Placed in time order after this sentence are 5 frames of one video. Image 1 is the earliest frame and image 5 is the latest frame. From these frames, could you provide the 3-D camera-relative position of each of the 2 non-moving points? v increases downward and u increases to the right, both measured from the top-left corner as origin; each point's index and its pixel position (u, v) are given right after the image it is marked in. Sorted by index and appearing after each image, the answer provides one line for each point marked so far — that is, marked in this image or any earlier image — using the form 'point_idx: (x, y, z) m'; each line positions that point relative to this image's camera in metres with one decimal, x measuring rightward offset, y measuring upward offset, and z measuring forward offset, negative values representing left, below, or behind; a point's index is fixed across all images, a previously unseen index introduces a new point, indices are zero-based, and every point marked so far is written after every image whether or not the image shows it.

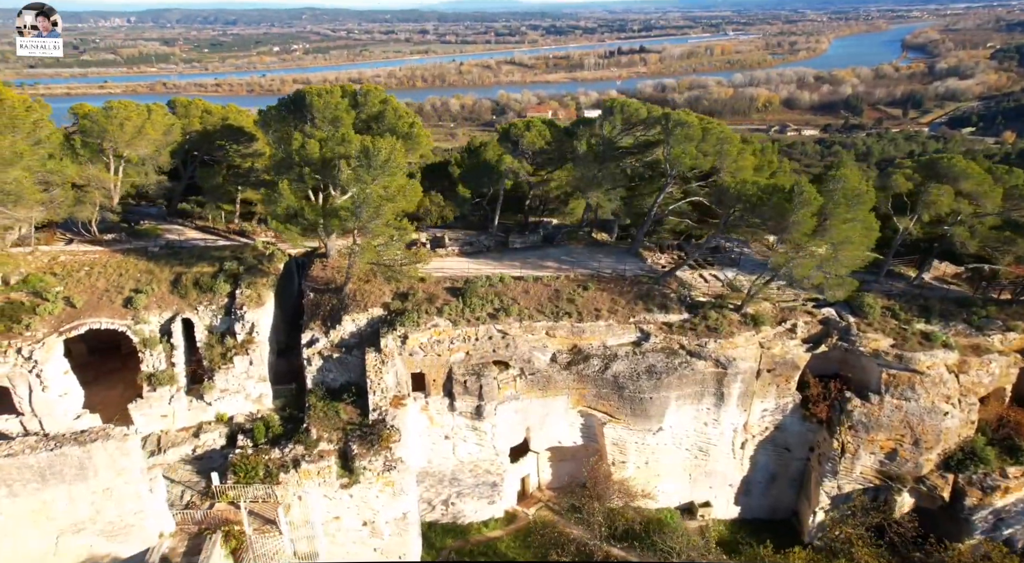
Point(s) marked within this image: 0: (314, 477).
0: (-6.5, -6.4, +18.1) m
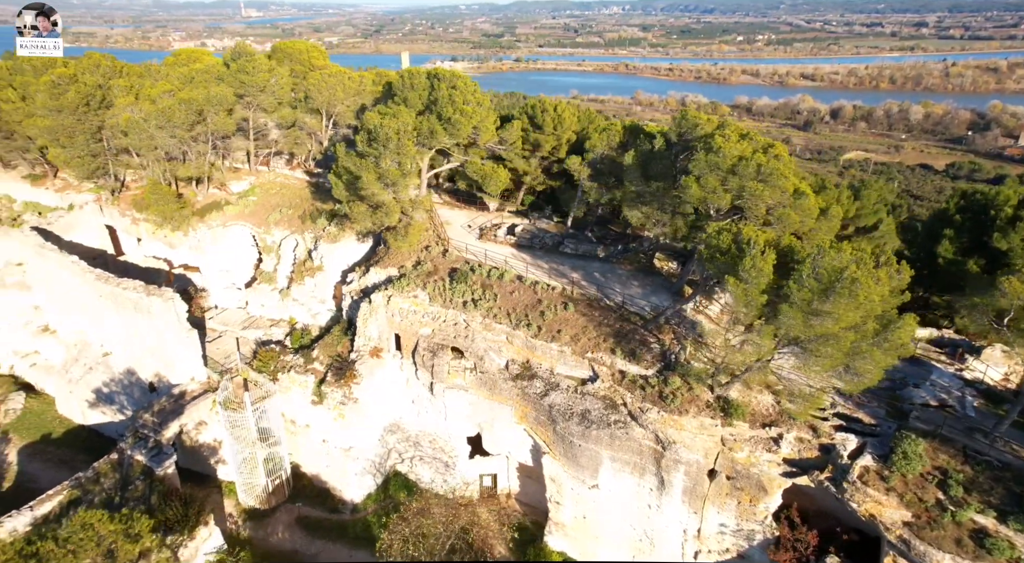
0: (-8.7, -4.1, +22.2) m
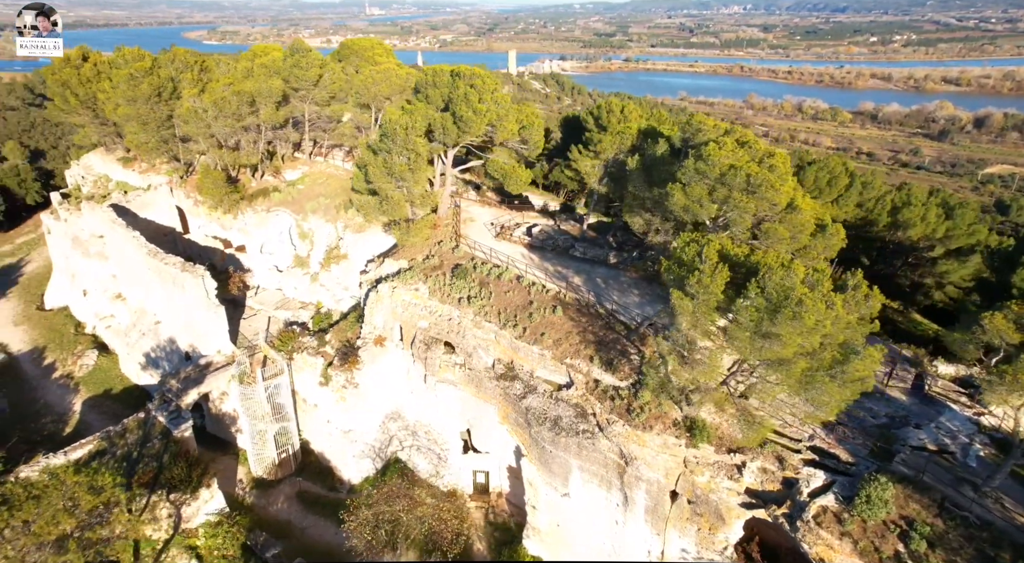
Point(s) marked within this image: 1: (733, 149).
0: (-8.8, -3.5, +23.4) m
1: (+6.2, +3.8, +15.6) m
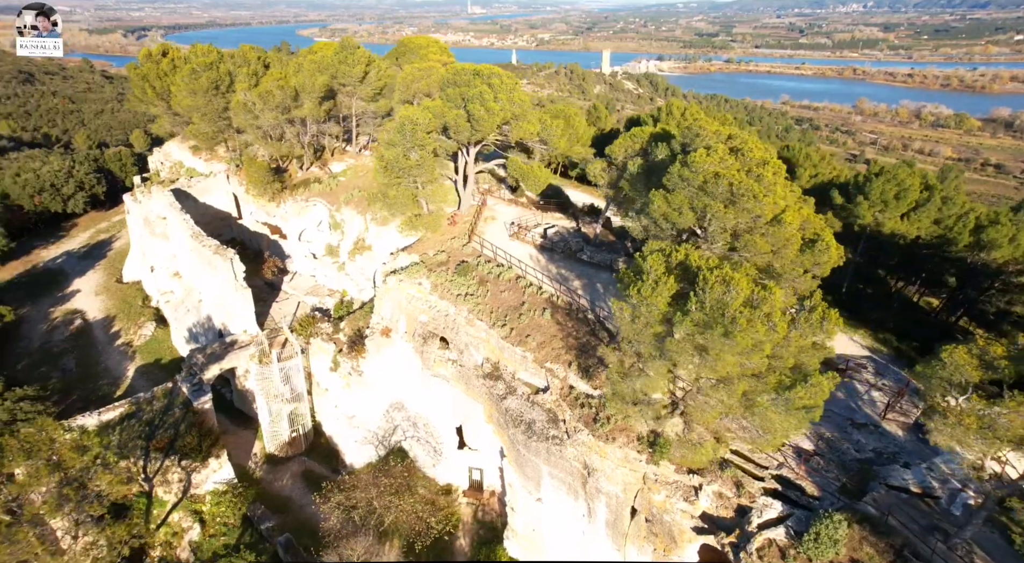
0: (-8.6, -3.0, +24.5) m
1: (+5.6, +3.4, +14.9) m
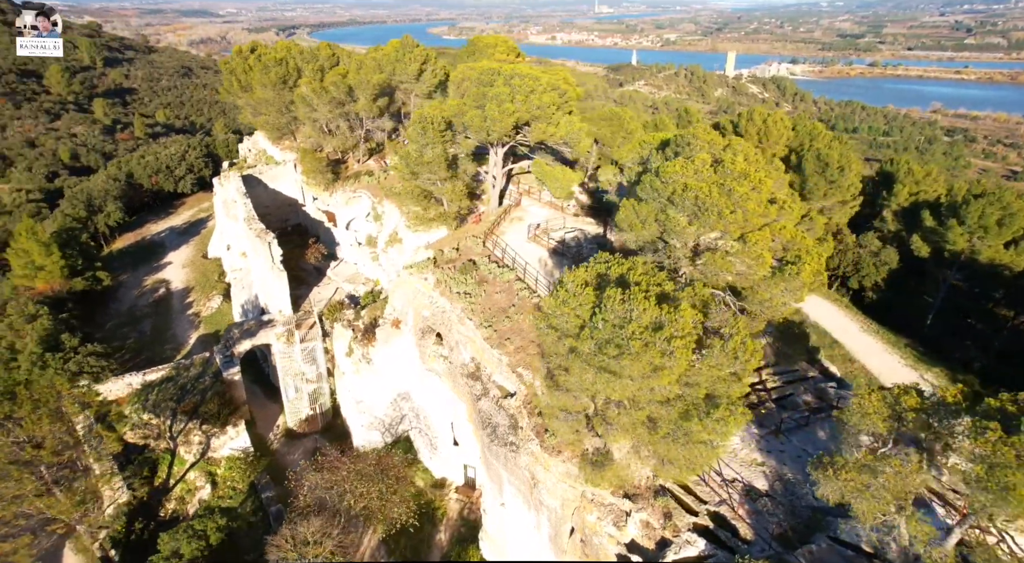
0: (-8.3, -2.4, +25.8) m
1: (+4.8, +2.9, +14.0) m
